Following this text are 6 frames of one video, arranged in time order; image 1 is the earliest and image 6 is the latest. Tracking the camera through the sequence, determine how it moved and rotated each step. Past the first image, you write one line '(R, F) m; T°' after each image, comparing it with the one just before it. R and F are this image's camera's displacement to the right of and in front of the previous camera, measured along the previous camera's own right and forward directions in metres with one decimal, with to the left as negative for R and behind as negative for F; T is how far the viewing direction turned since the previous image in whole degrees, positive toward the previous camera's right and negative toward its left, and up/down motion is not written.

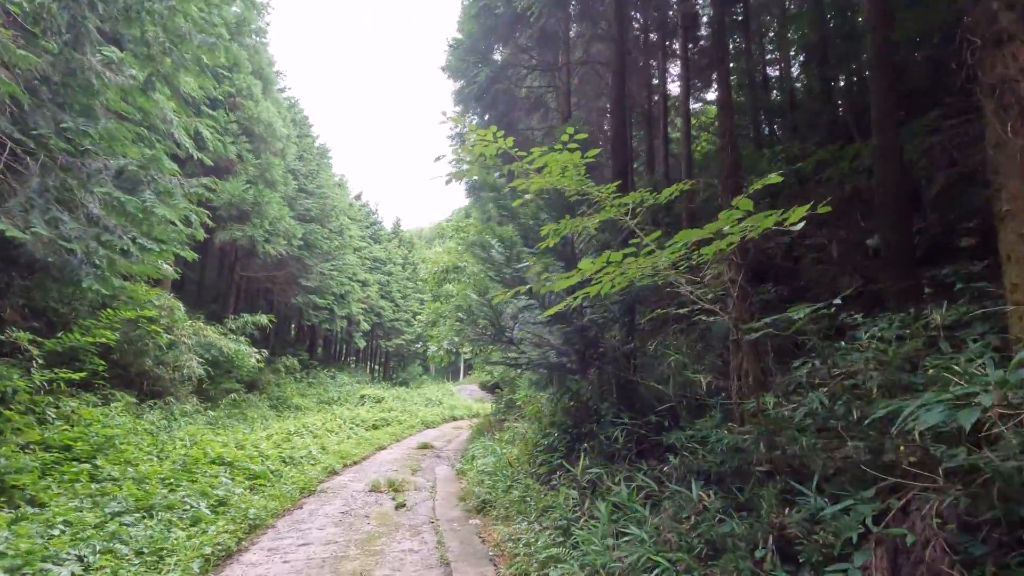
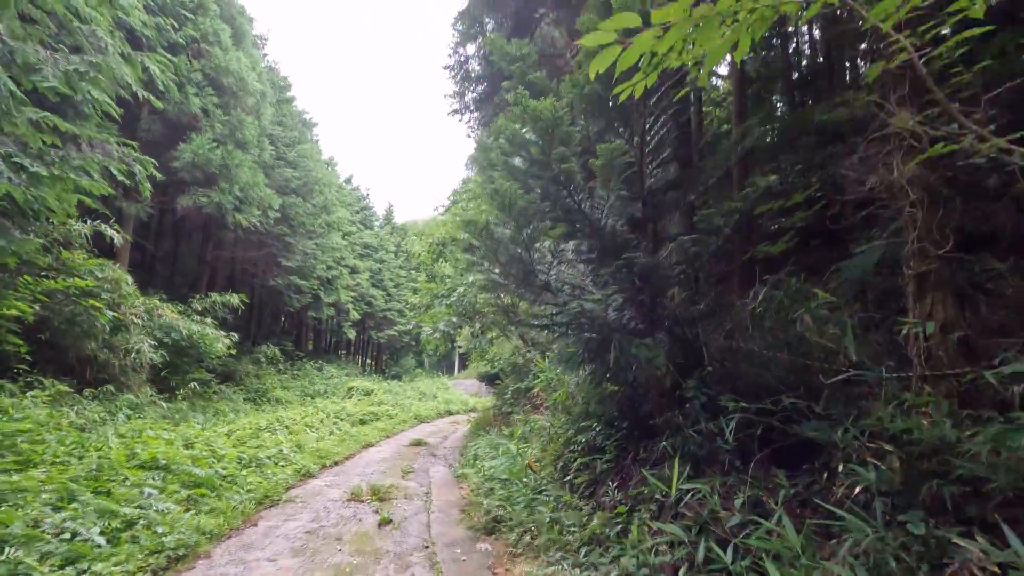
(-0.2, +1.7) m; +1°
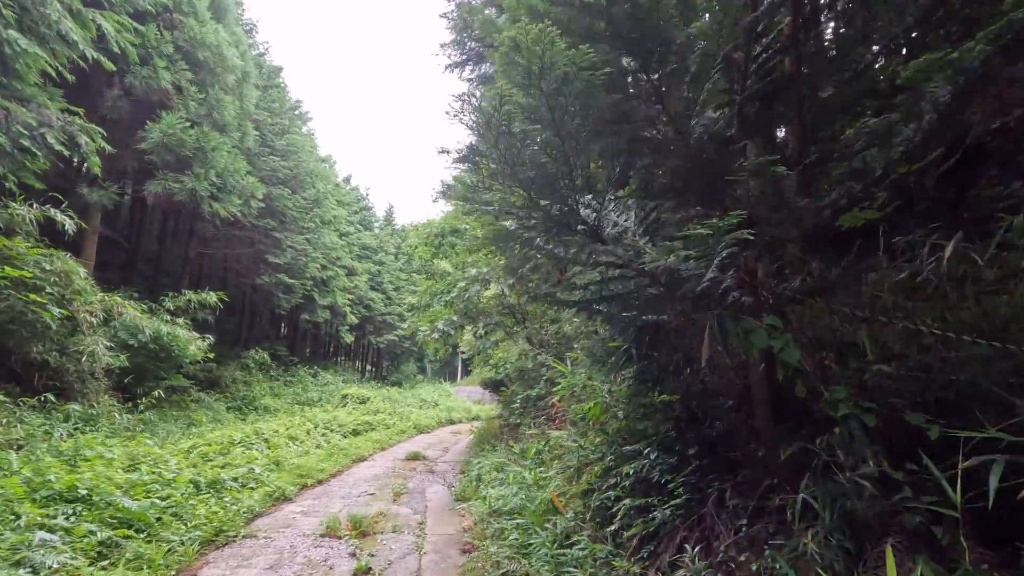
(-0.1, +1.3) m; 0°
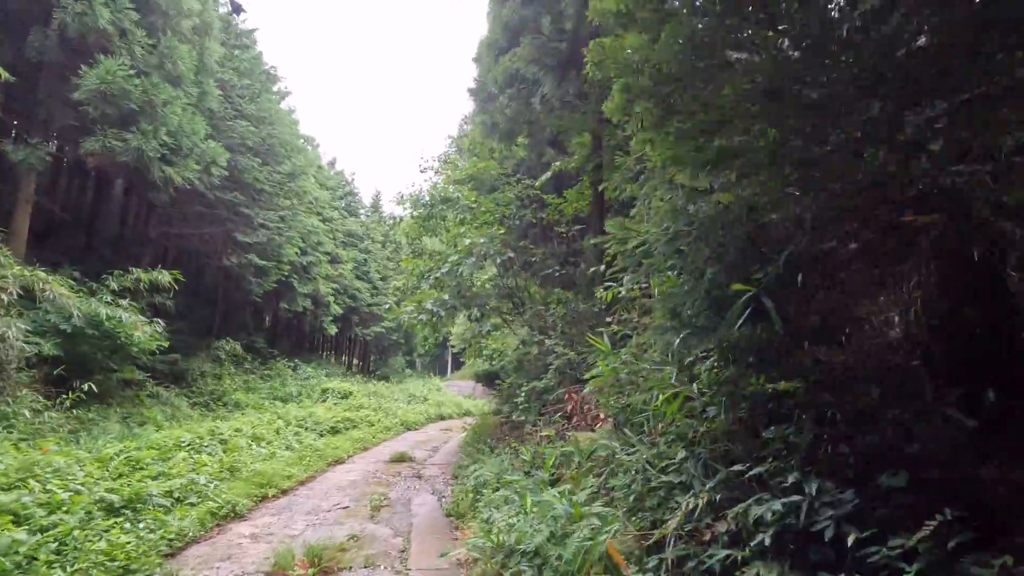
(-0.2, +1.4) m; +1°
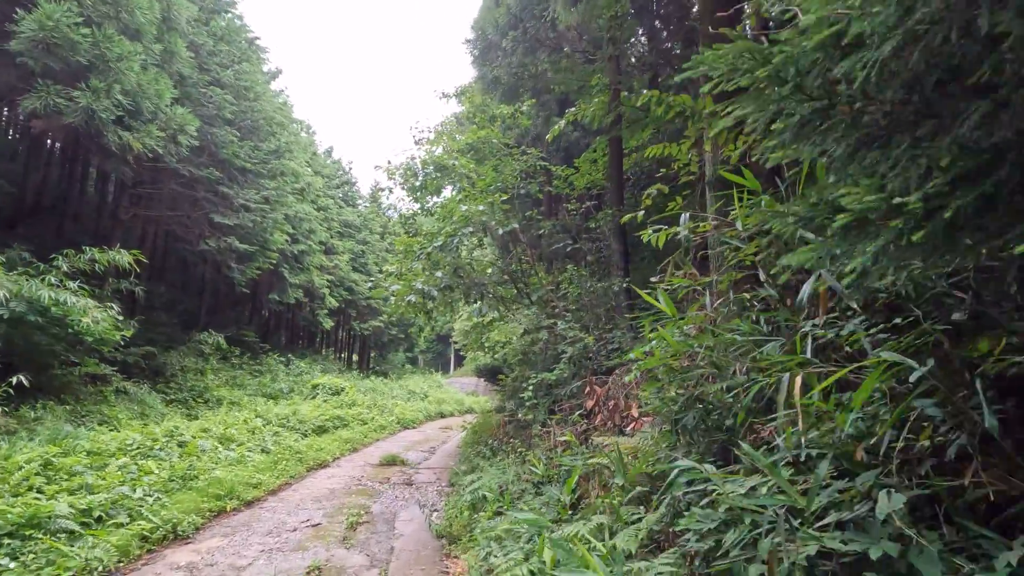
(0.0, +1.2) m; 0°
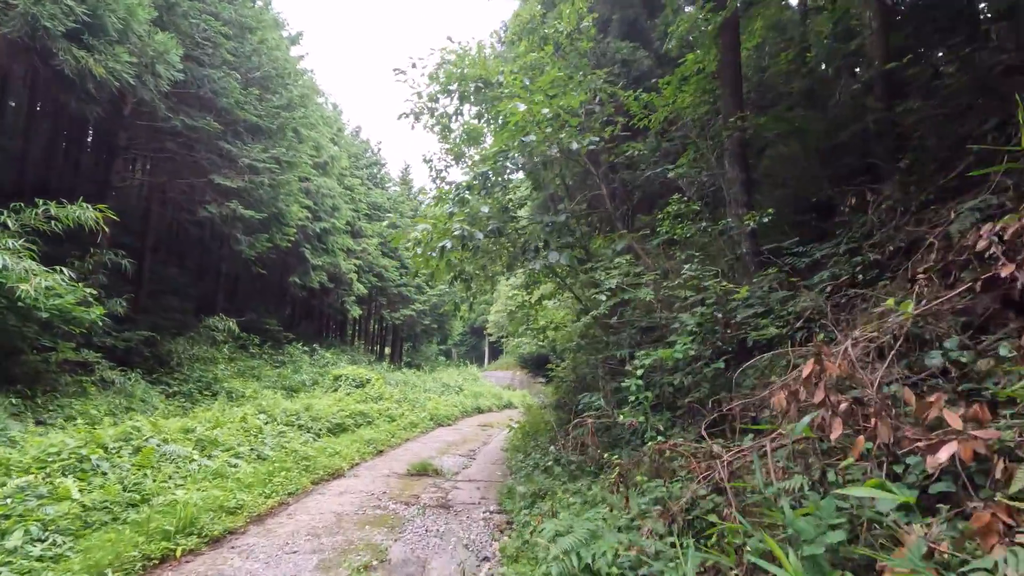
(-0.4, +2.1) m; -3°
